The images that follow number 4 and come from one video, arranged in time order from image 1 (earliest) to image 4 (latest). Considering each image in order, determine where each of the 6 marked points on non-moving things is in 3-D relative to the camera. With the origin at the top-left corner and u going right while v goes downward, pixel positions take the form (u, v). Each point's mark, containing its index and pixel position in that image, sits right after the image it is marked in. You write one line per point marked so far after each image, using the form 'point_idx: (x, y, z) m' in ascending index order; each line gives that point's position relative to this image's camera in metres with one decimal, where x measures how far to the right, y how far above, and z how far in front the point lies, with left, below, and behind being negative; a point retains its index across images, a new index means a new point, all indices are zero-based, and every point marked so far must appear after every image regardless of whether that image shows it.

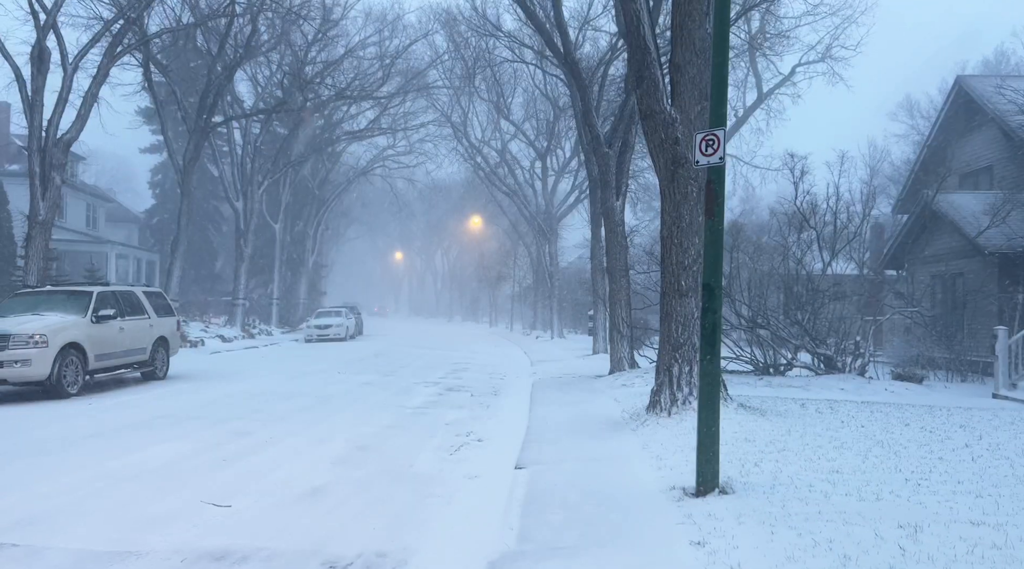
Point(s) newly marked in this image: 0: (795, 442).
0: (+2.6, -1.5, +8.3) m
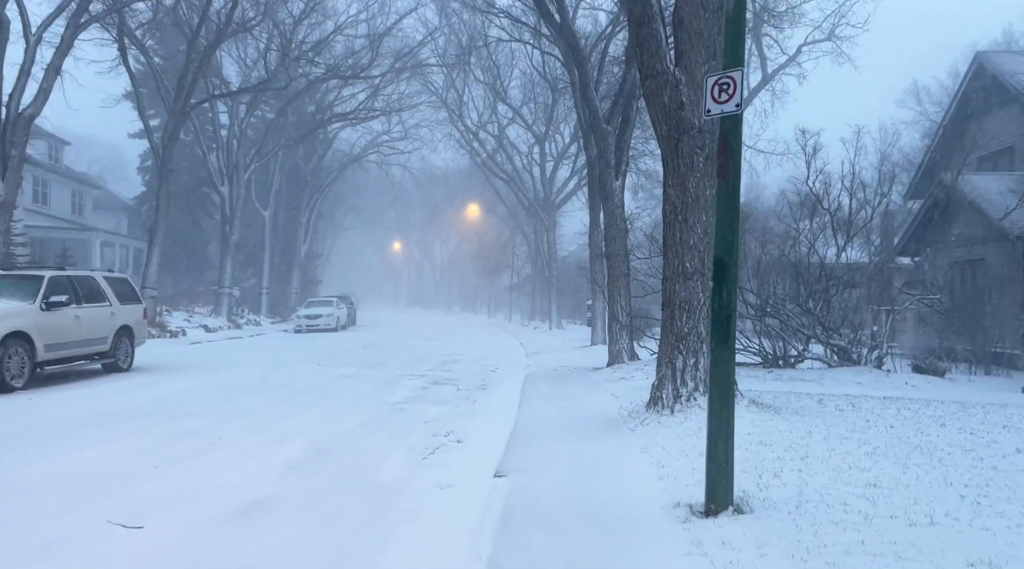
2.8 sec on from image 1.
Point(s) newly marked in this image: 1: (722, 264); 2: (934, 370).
0: (+2.5, -1.3, +7.1) m
1: (+1.4, +0.1, +5.7) m
2: (+7.2, -1.5, +15.1) m
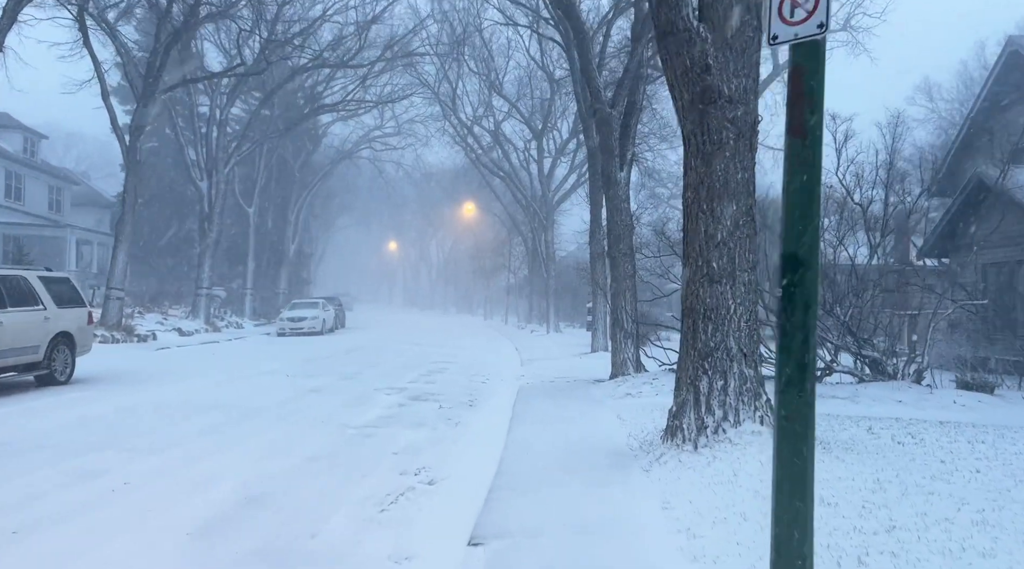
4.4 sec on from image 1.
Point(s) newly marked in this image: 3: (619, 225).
0: (+2.3, -1.3, +5.3) m
1: (+1.2, +0.1, +3.9) m
2: (+7.0, -1.5, +13.3) m
3: (+1.8, +1.0, +15.2) m
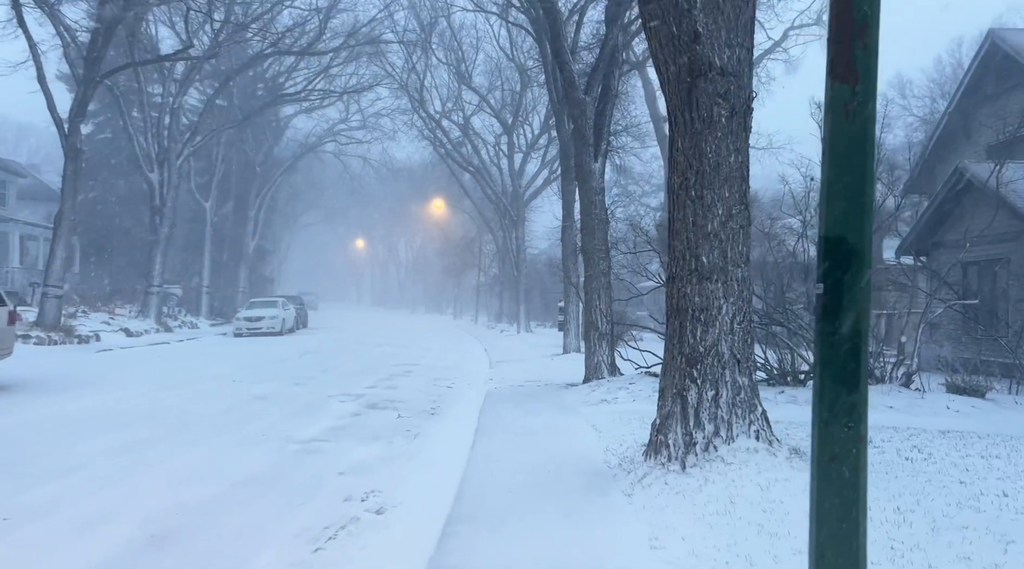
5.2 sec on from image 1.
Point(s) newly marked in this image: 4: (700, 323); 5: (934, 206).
0: (+2.1, -1.3, +4.4) m
1: (+1.1, +0.1, +3.0) m
2: (+6.5, -1.5, +12.6) m
3: (+1.3, +1.0, +14.3) m
4: (+1.4, -0.3, +6.7) m
5: (+8.6, +1.6, +18.2) m
